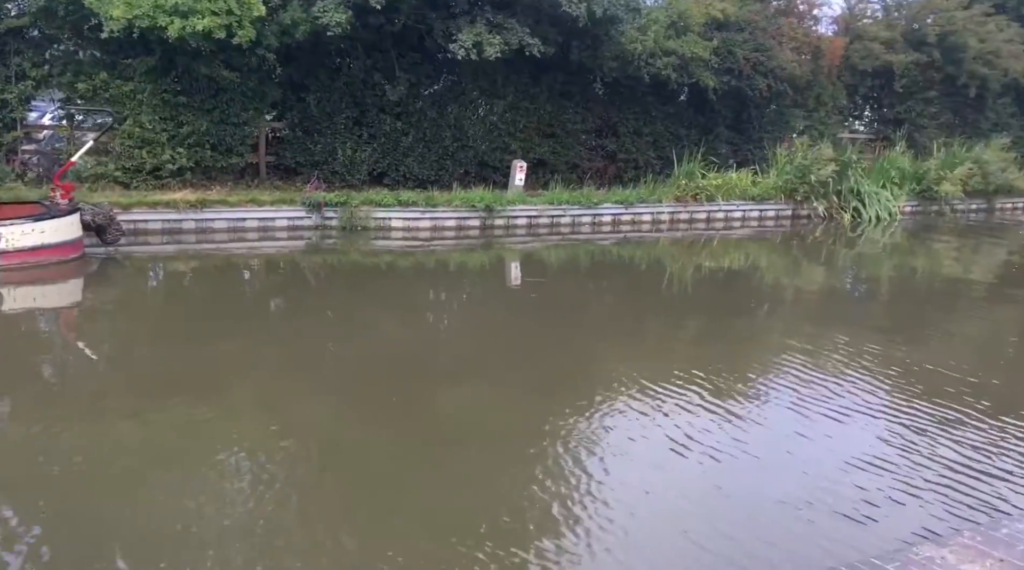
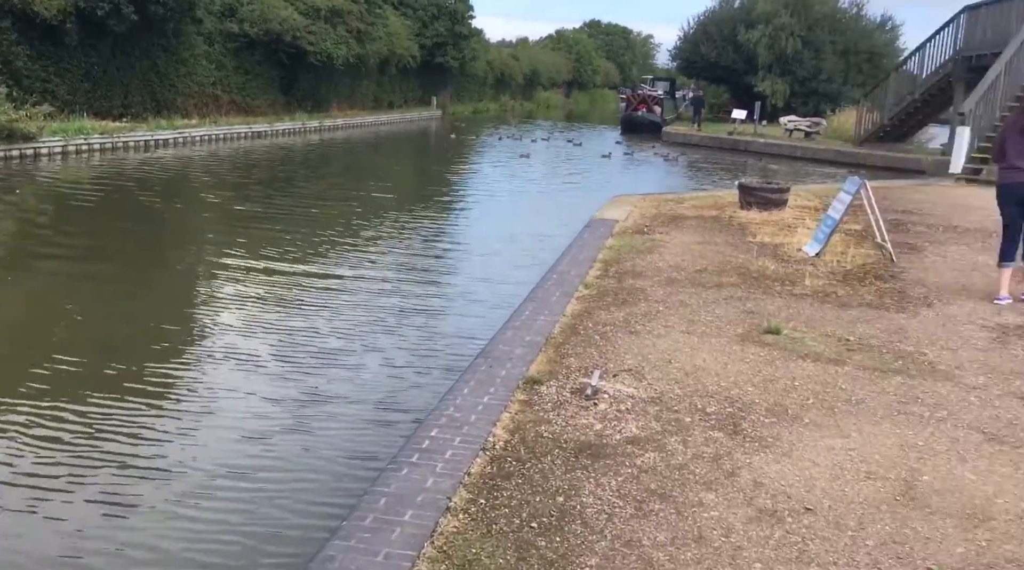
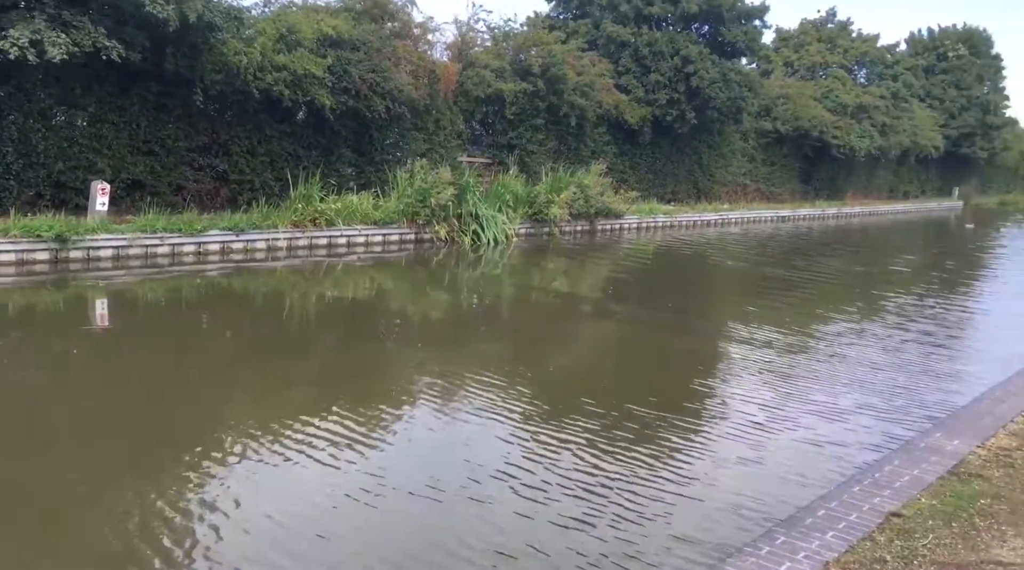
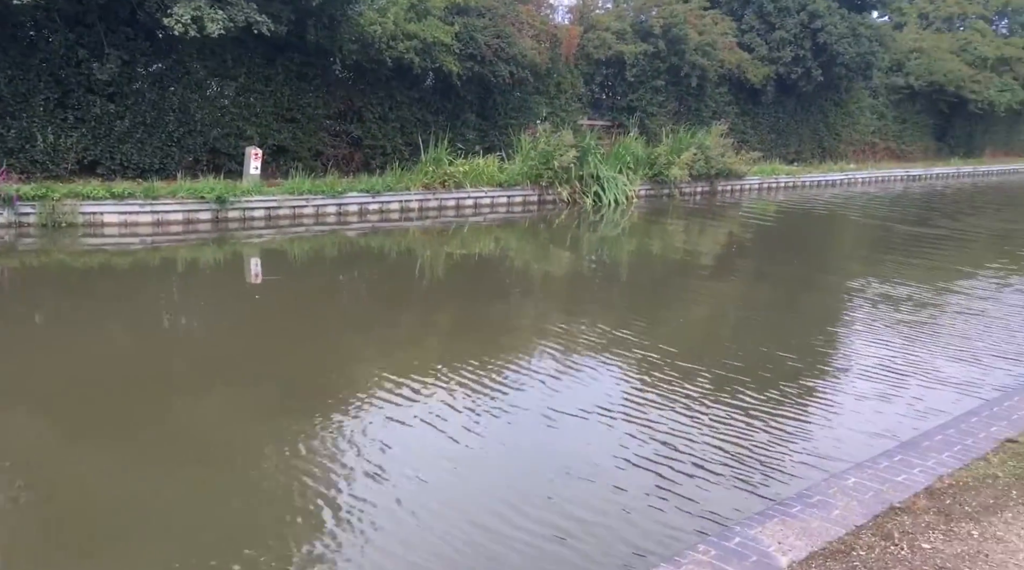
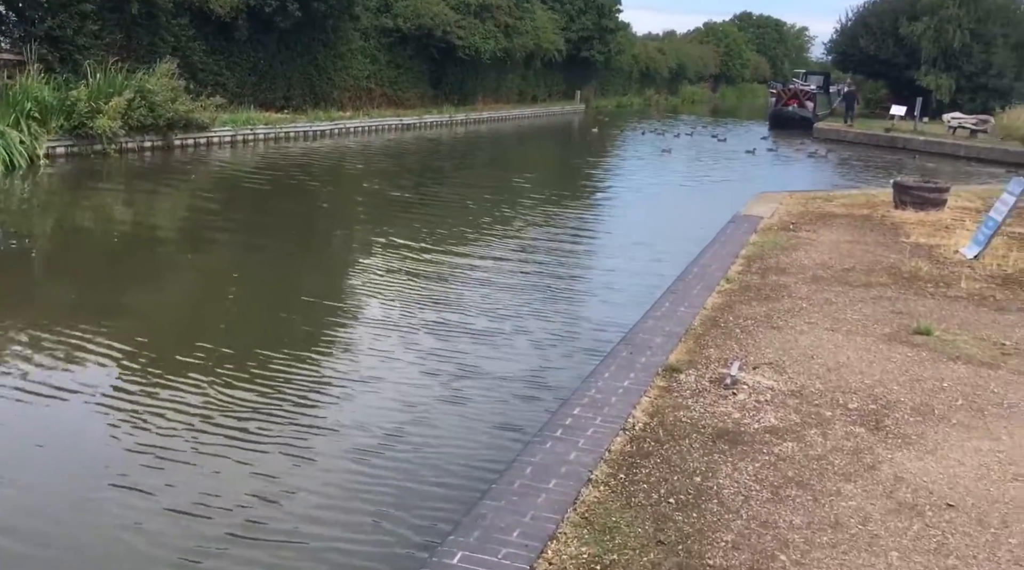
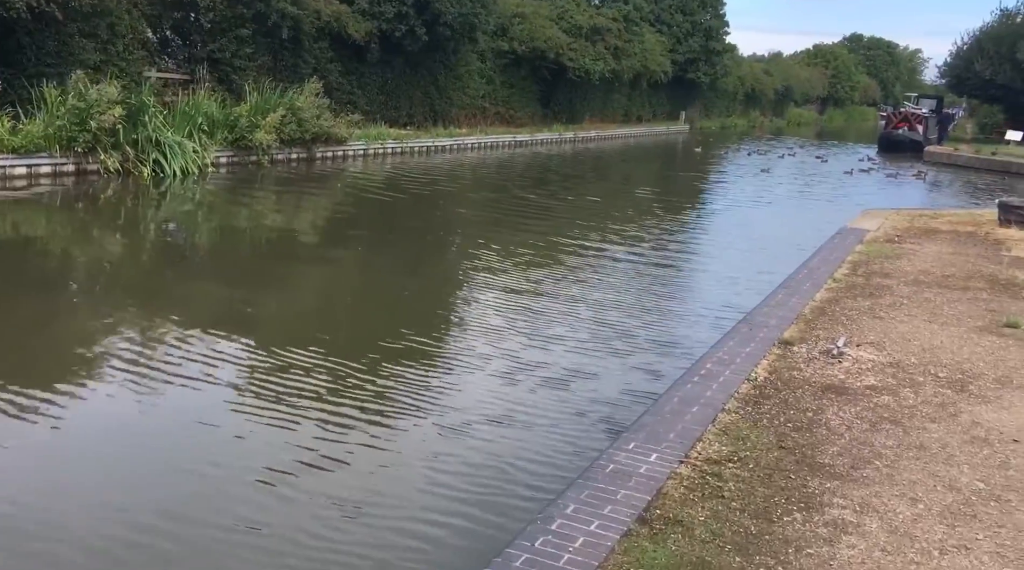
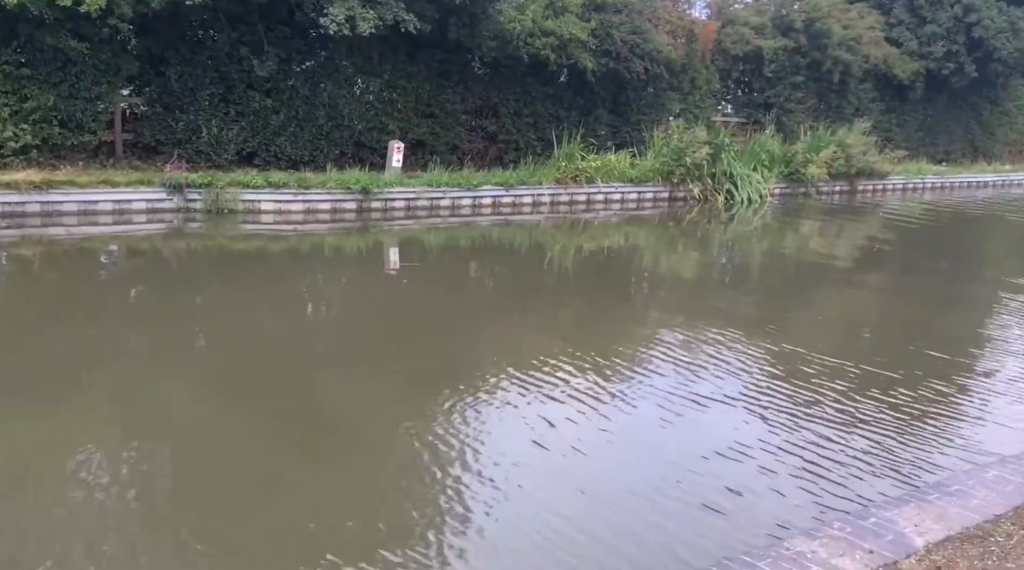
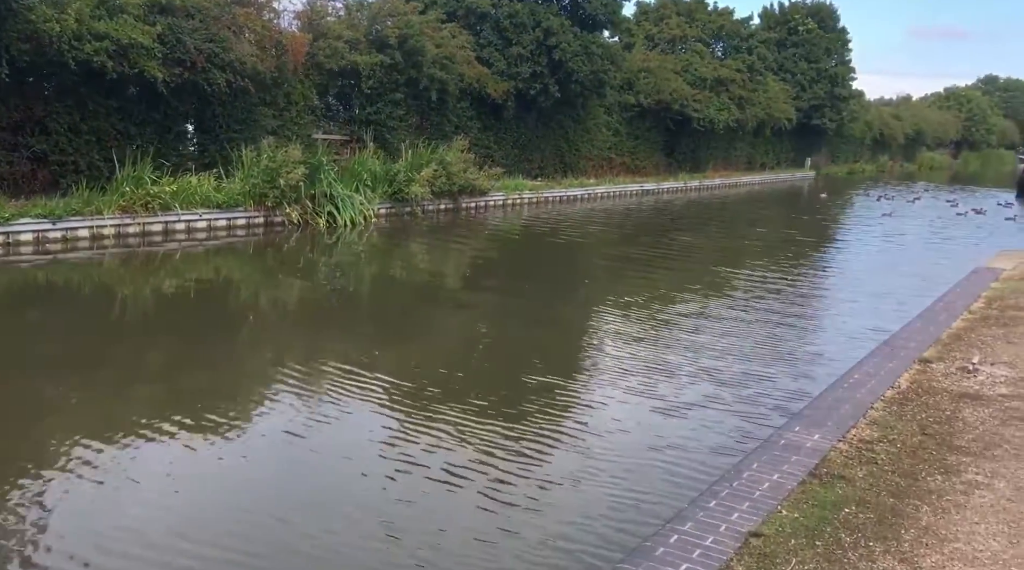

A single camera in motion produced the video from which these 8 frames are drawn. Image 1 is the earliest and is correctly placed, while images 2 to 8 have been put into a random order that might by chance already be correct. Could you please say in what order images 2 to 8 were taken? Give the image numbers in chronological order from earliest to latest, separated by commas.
7, 4, 3, 8, 6, 5, 2
